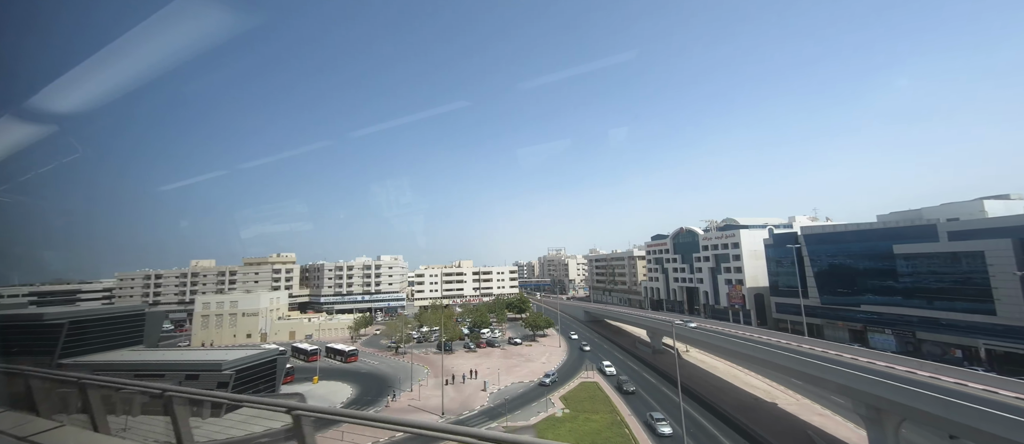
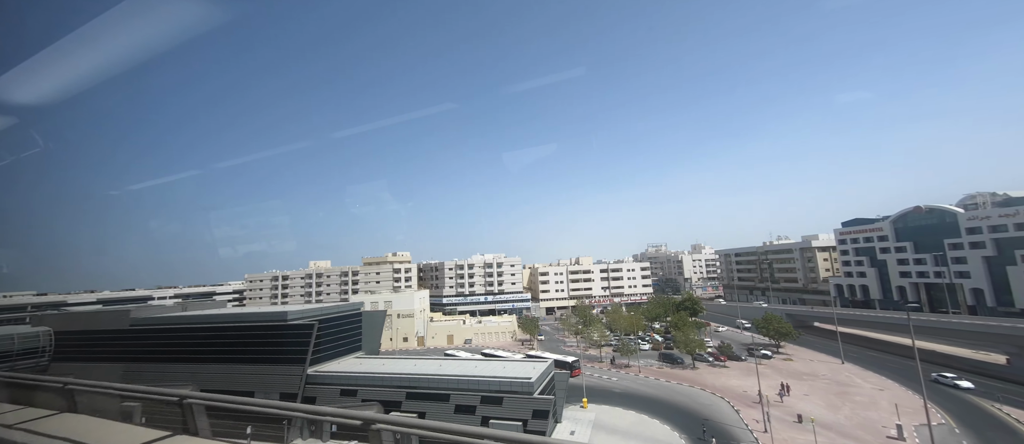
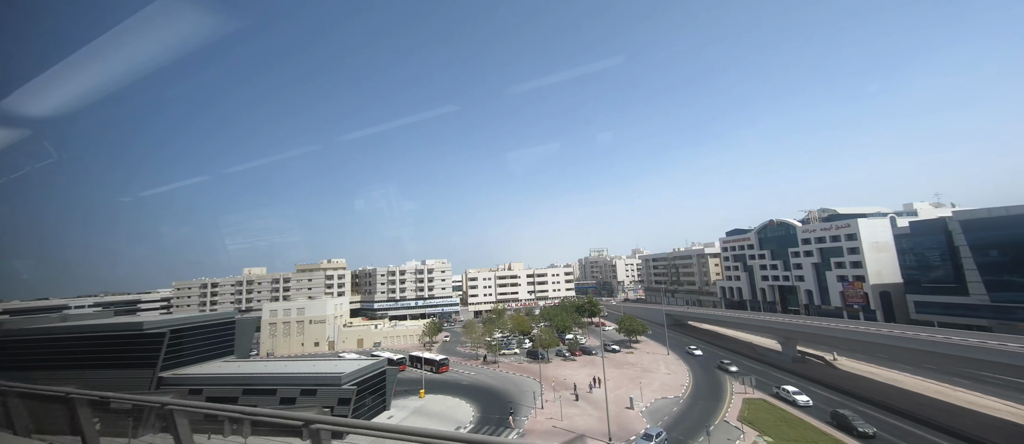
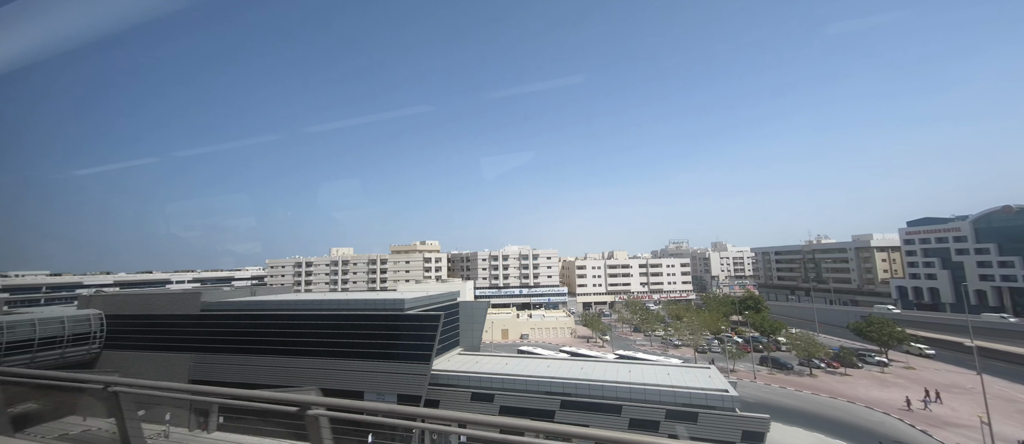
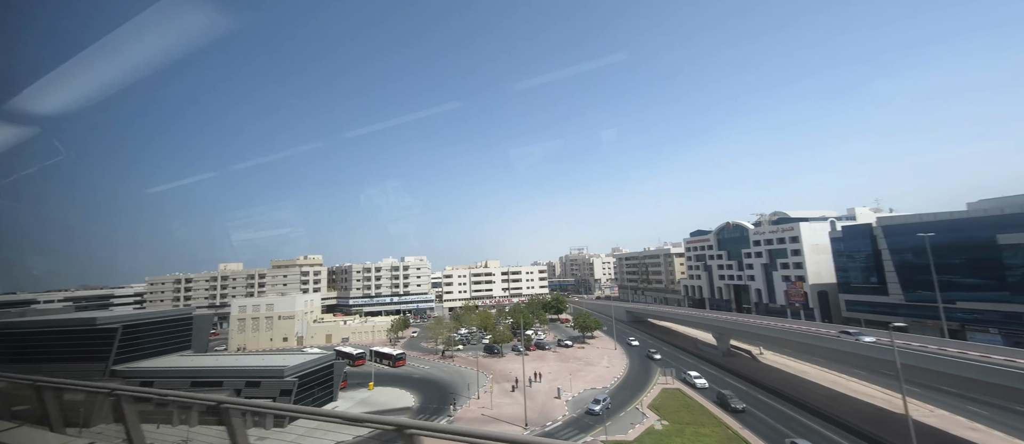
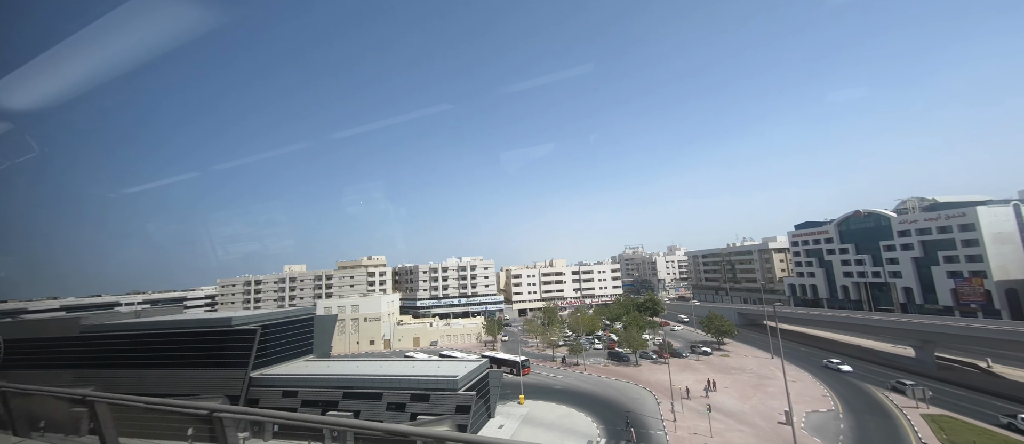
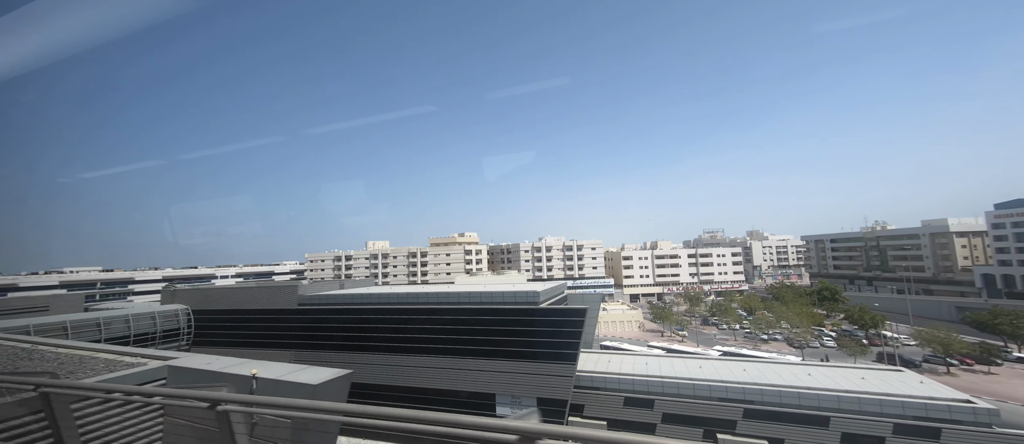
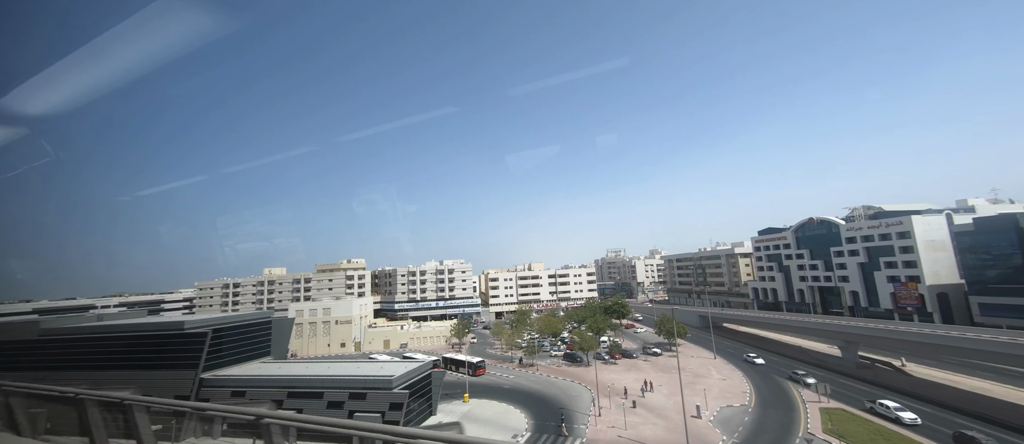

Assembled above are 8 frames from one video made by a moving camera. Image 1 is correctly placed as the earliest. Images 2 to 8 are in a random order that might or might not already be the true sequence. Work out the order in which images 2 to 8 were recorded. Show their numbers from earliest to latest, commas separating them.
5, 3, 8, 6, 2, 4, 7
